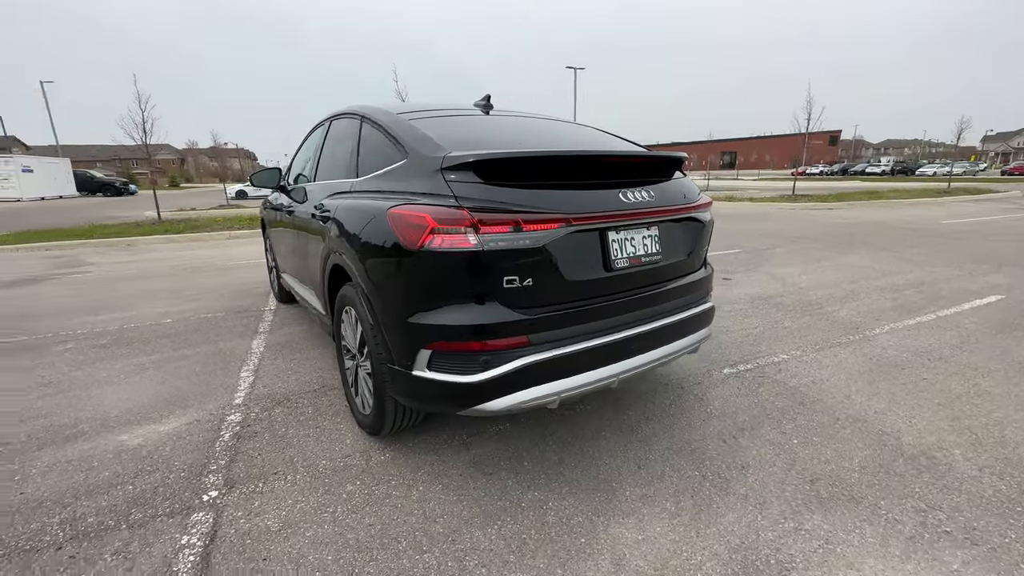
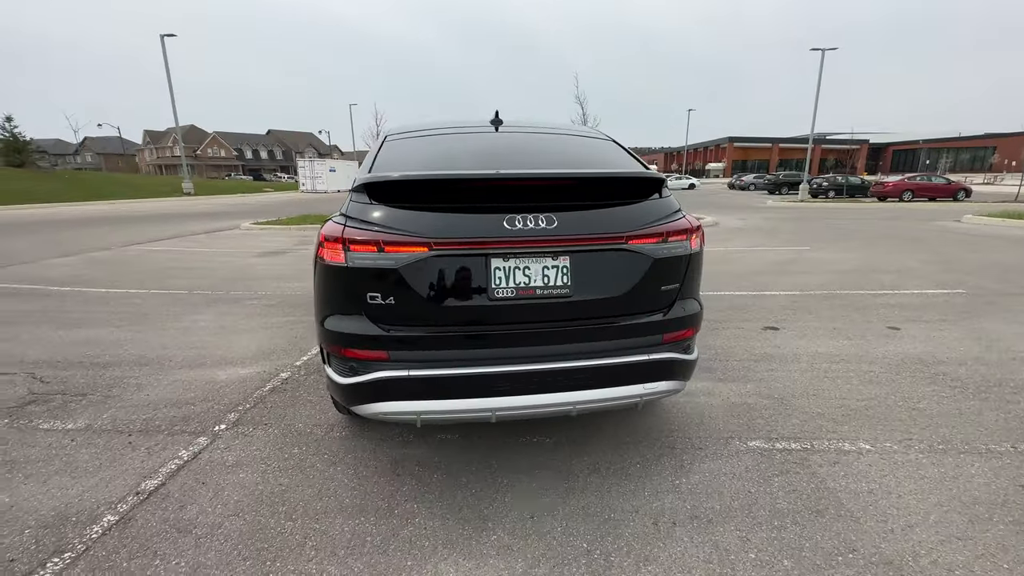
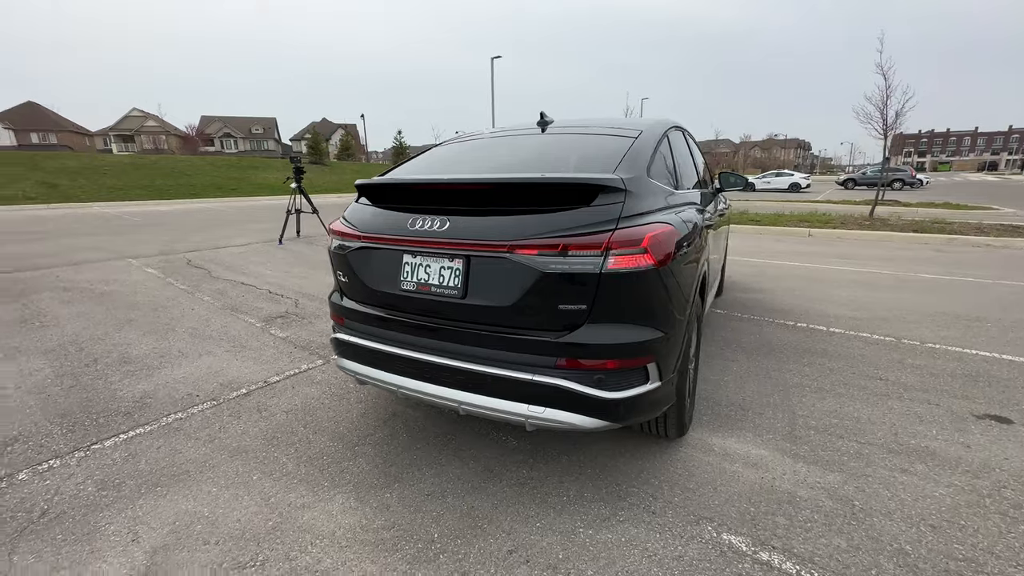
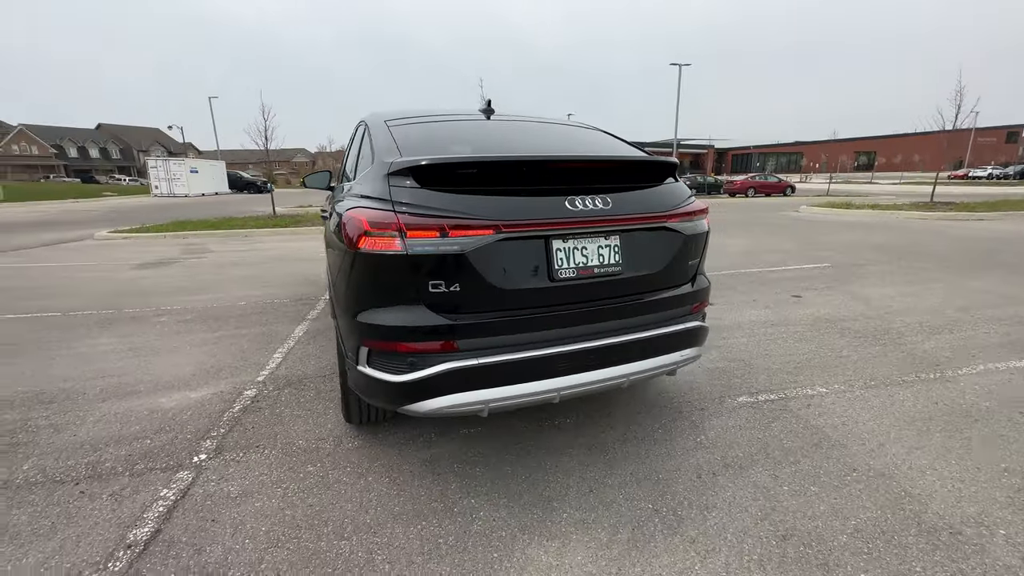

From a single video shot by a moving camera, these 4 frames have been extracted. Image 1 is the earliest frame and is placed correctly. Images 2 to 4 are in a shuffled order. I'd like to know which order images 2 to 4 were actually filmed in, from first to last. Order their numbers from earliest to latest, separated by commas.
4, 2, 3
